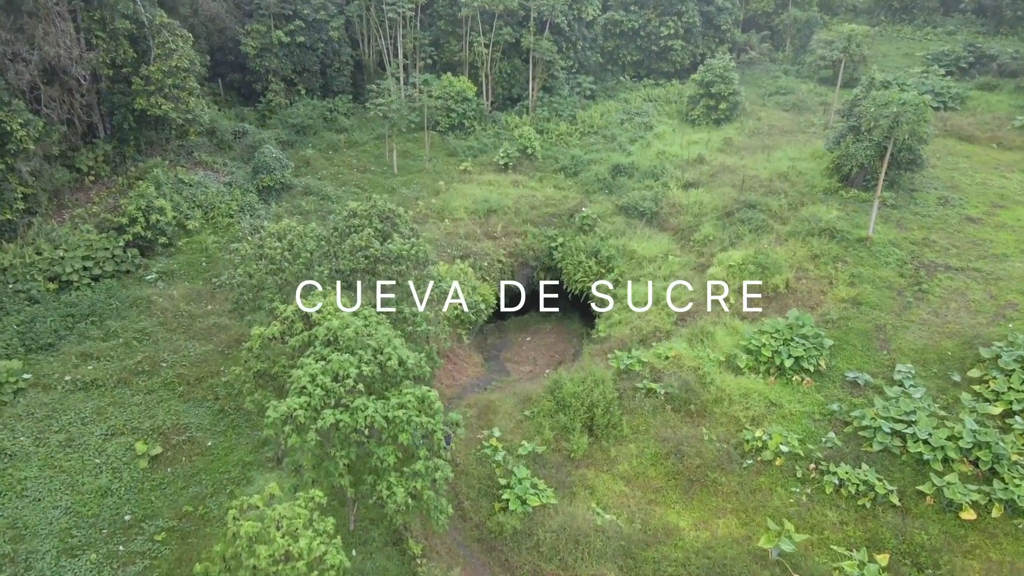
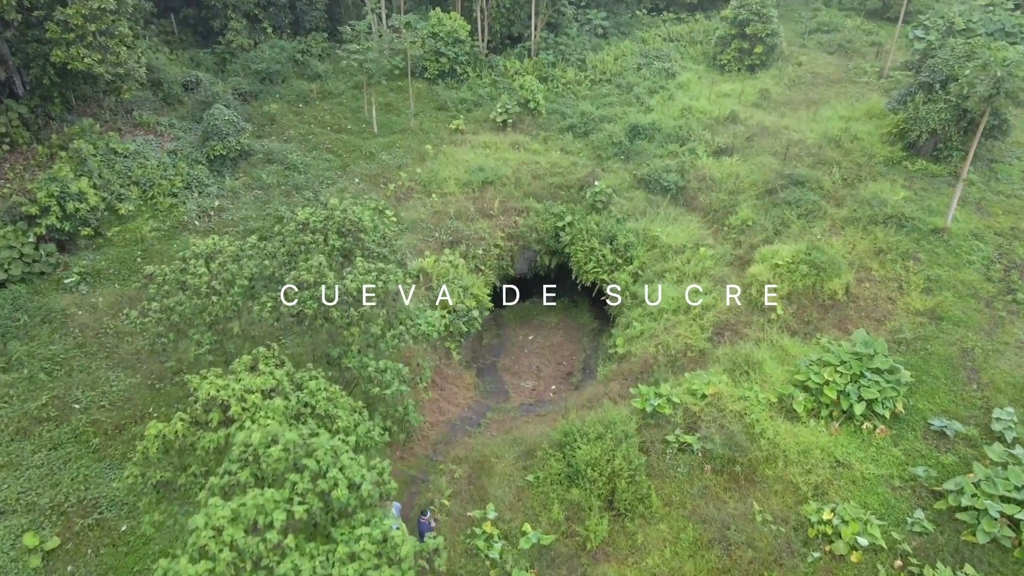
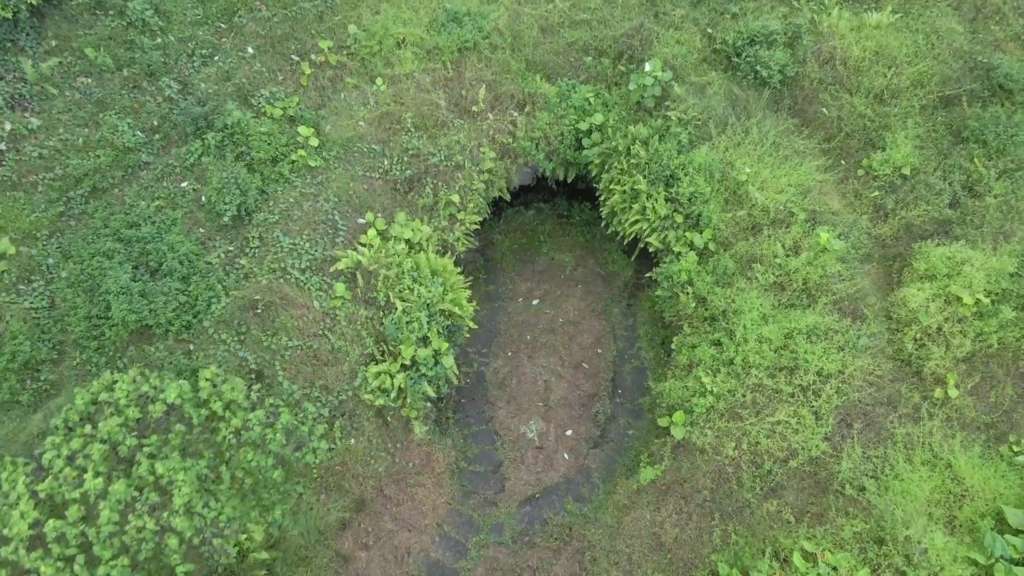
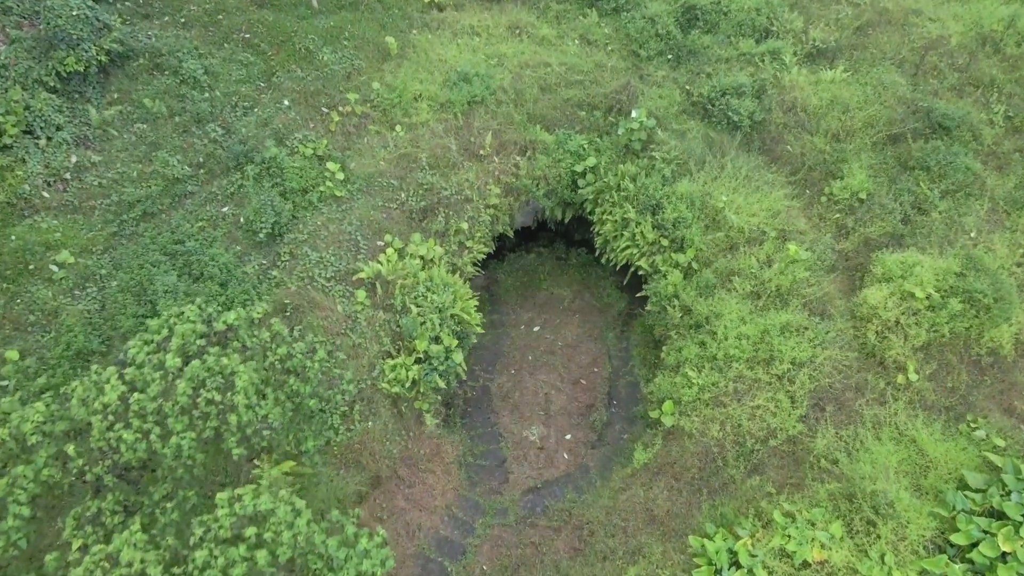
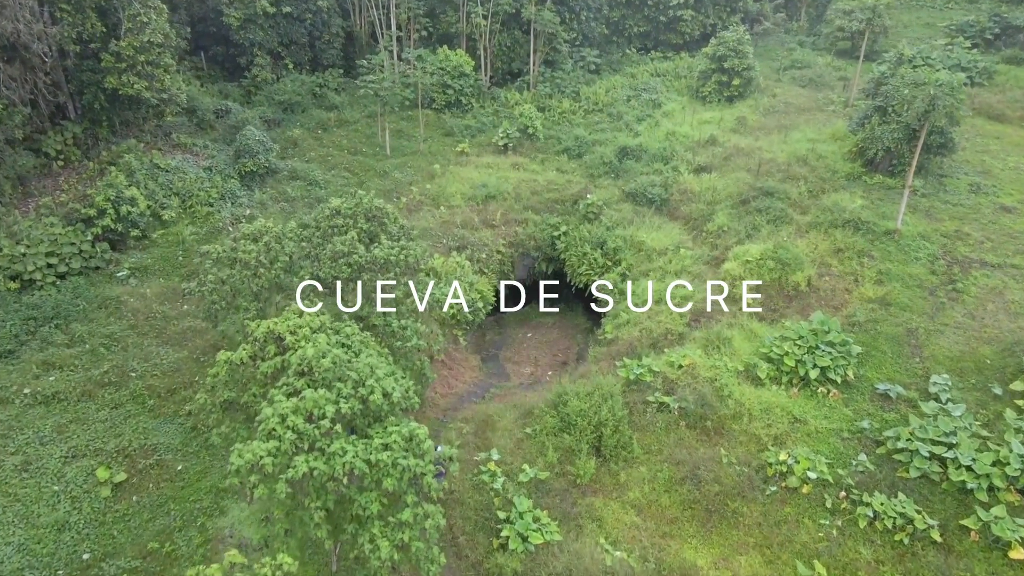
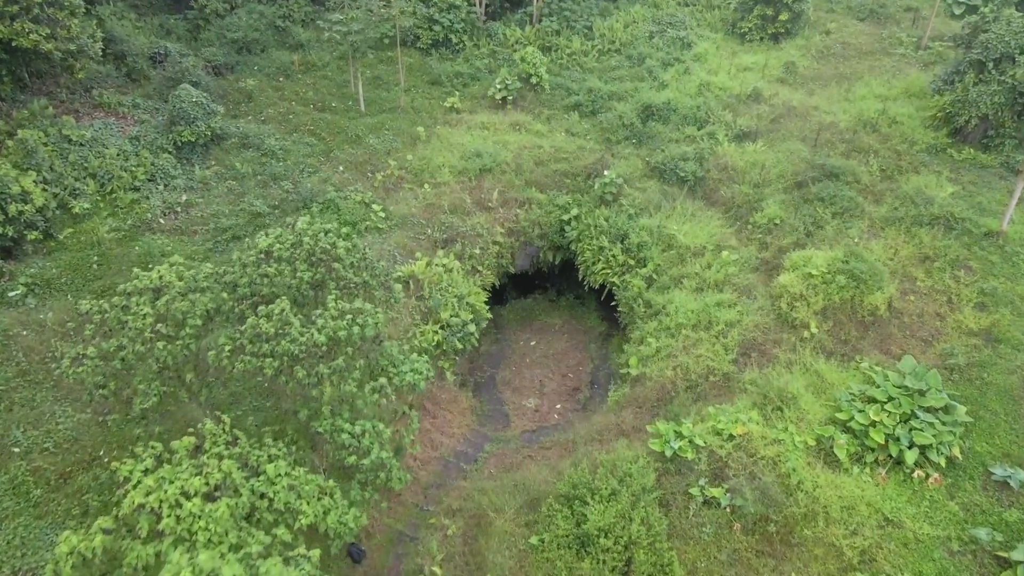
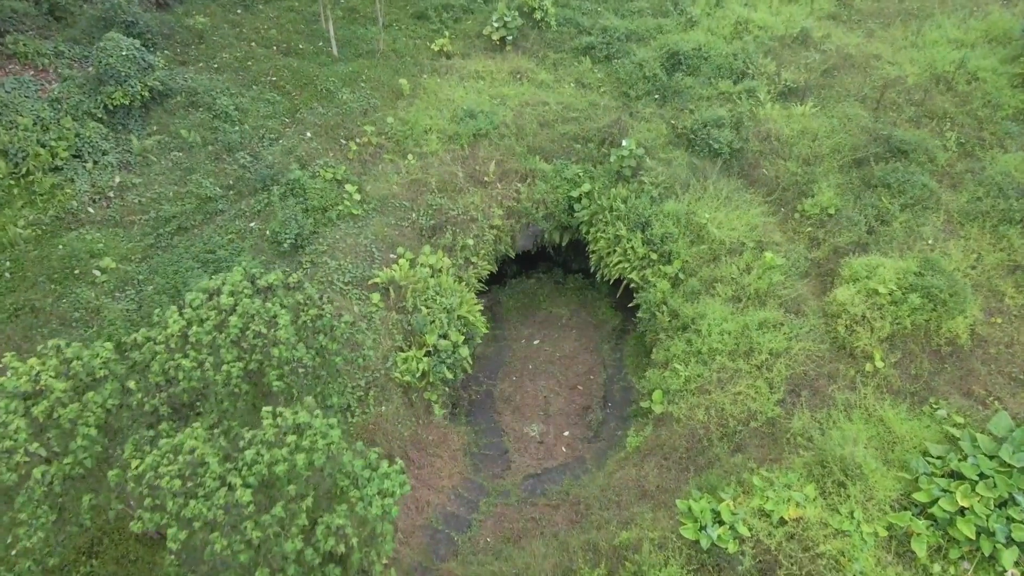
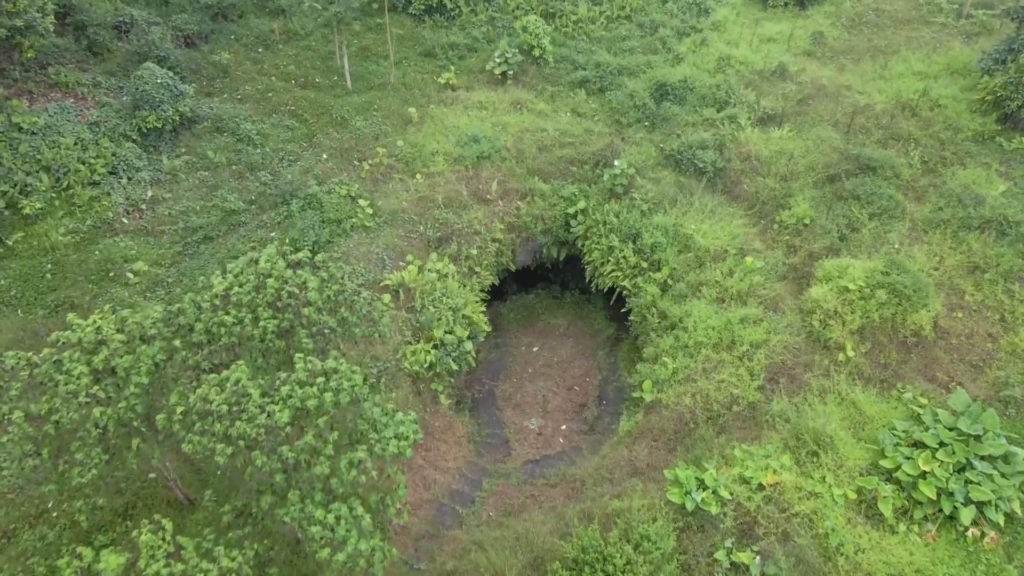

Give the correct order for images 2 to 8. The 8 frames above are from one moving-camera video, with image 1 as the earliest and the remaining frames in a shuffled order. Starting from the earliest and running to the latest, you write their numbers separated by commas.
5, 2, 6, 8, 7, 4, 3
